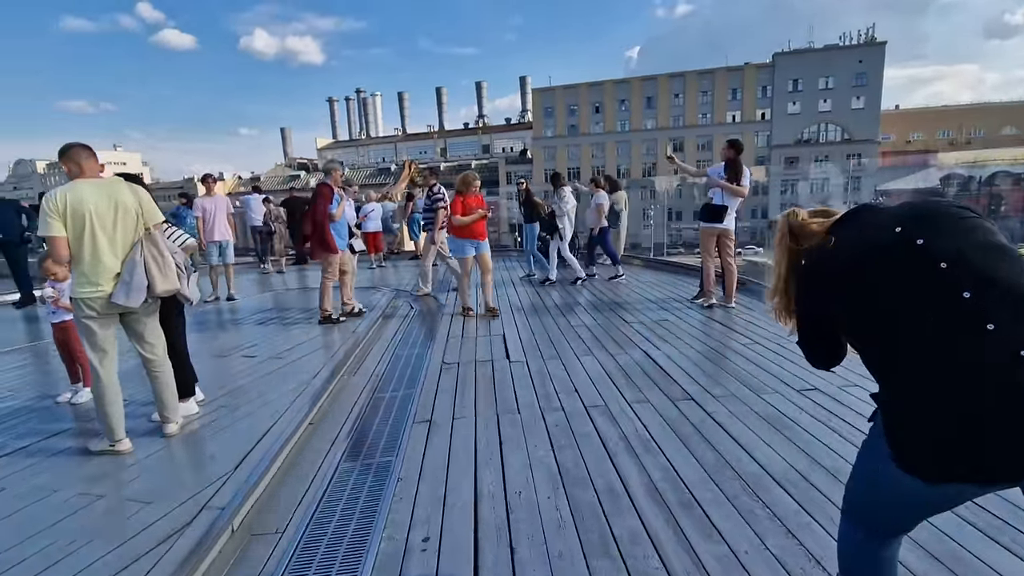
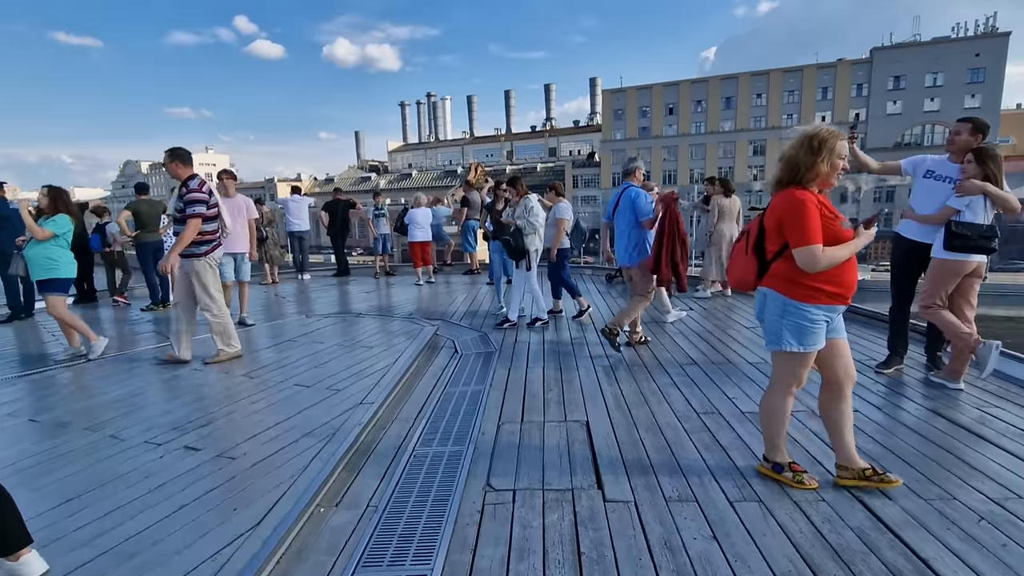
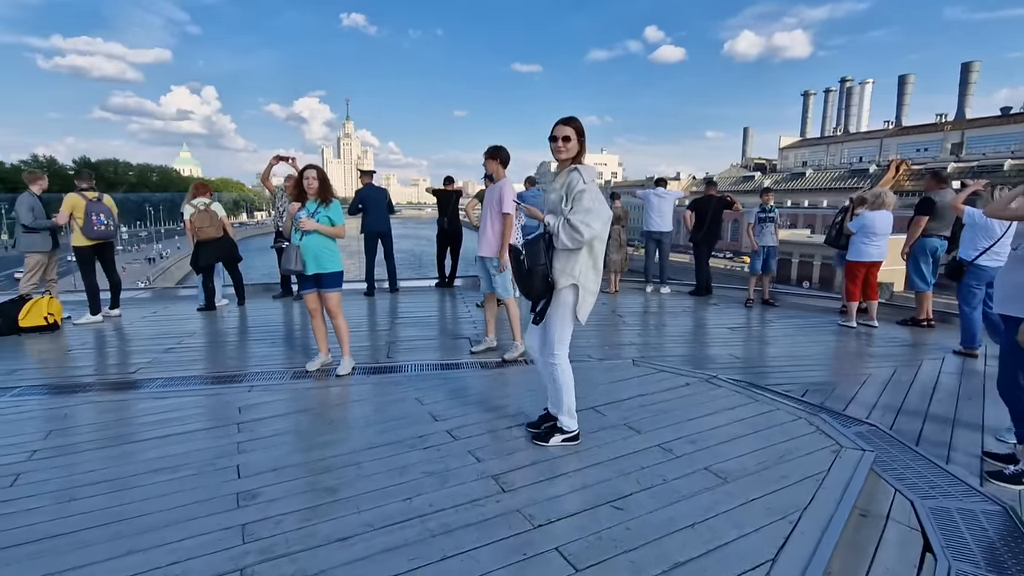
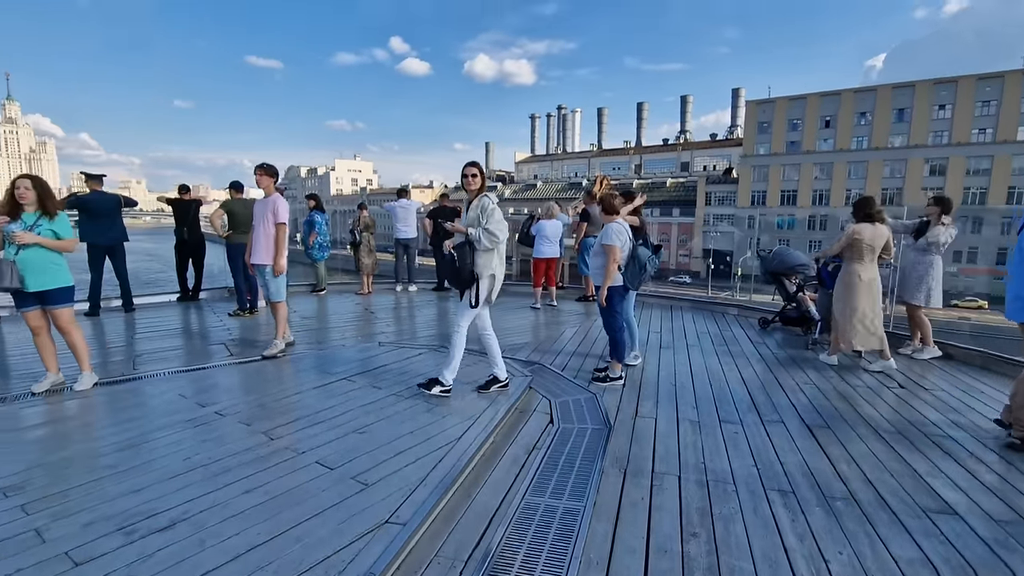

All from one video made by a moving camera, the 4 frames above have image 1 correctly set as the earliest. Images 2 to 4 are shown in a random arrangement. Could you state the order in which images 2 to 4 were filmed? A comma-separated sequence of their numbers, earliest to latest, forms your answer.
2, 4, 3
